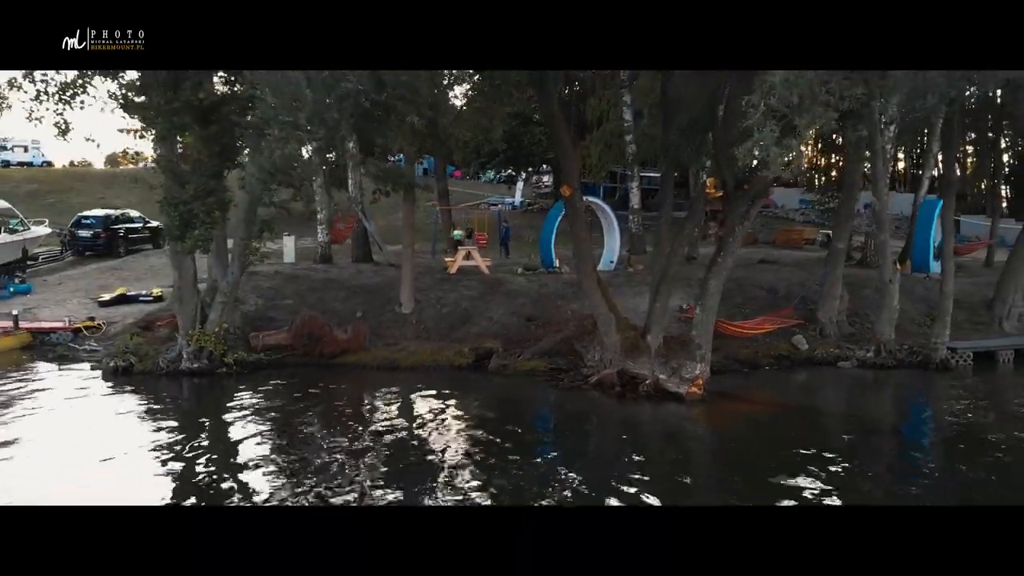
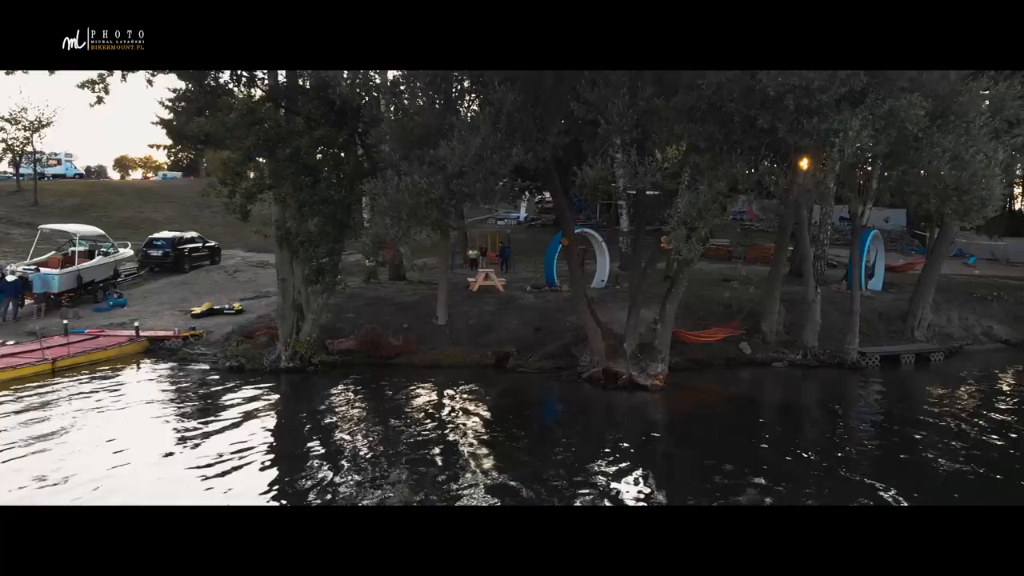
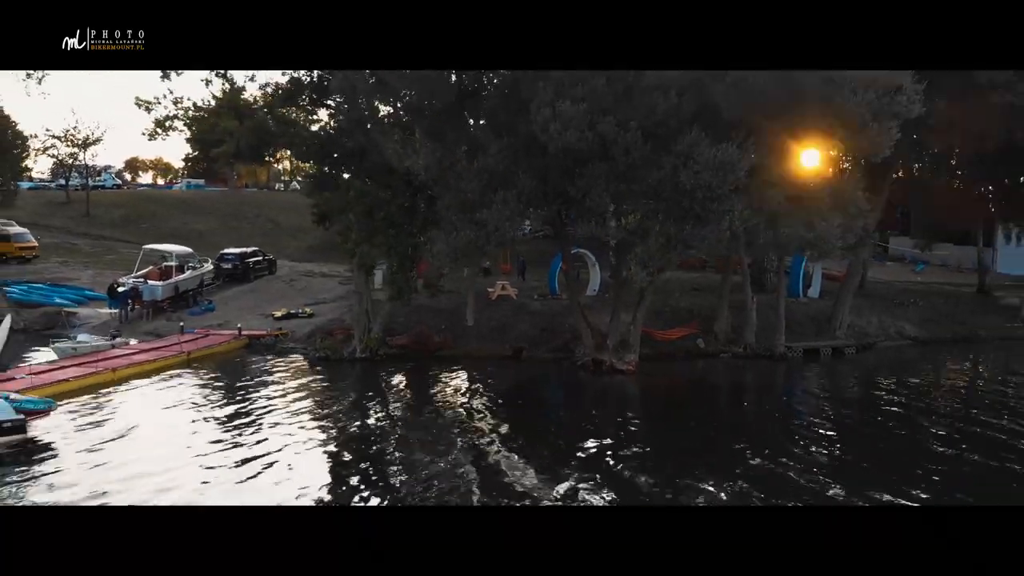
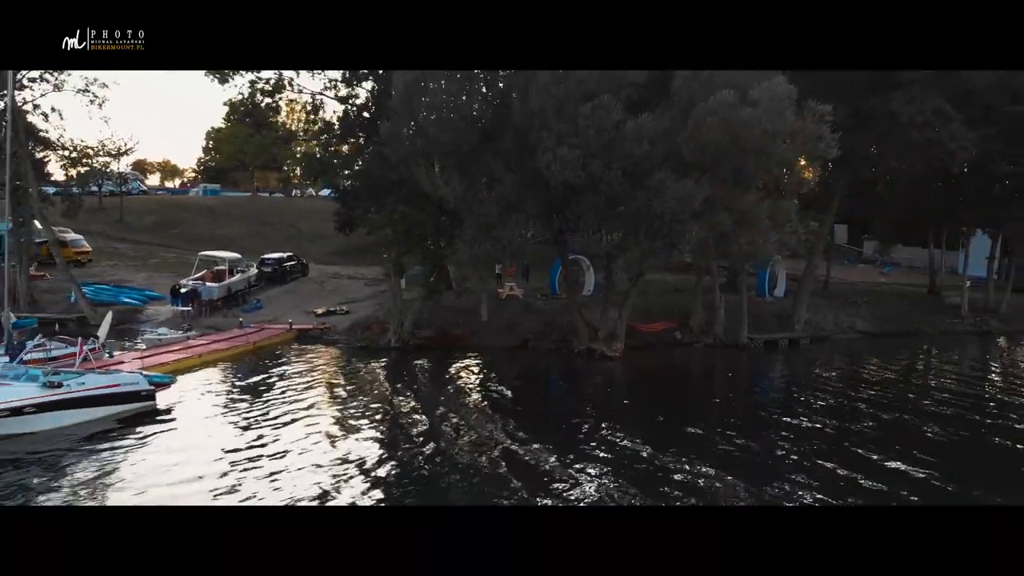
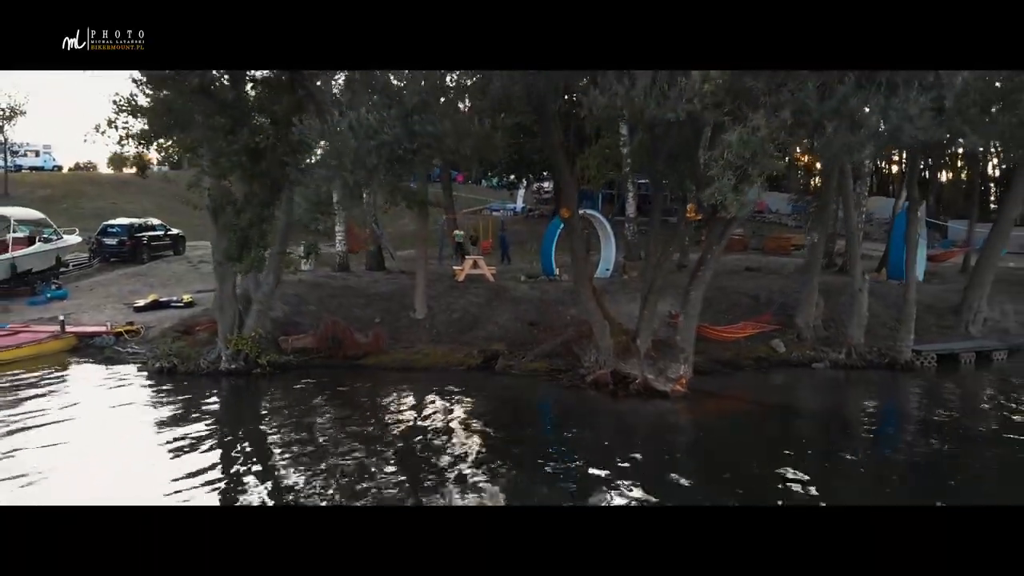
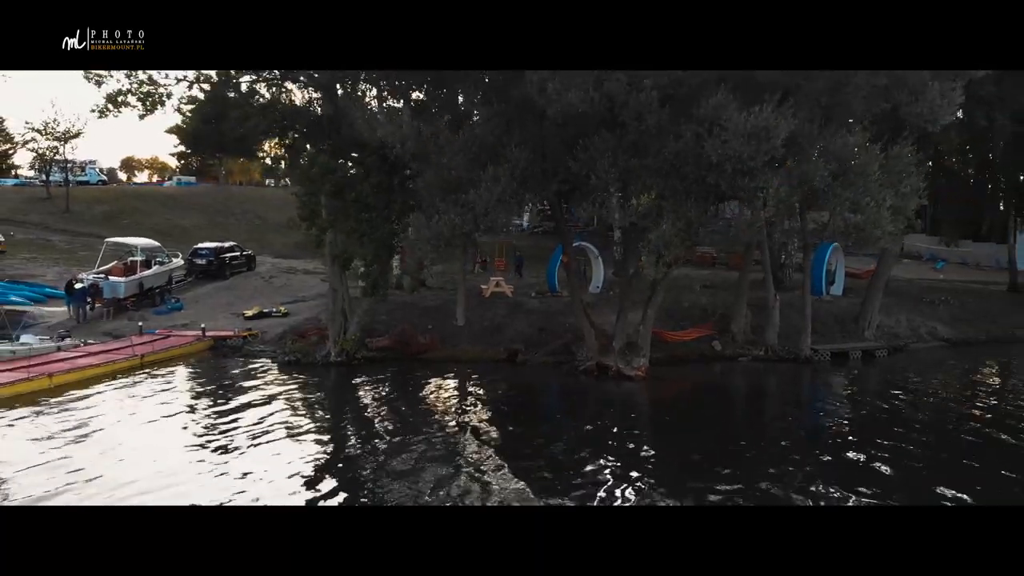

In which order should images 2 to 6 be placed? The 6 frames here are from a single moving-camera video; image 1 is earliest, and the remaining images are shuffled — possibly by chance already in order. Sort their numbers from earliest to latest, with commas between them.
5, 2, 6, 3, 4
